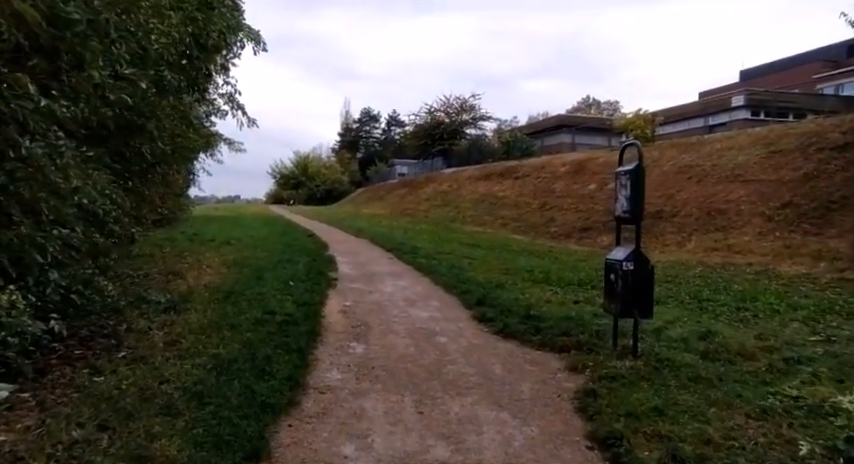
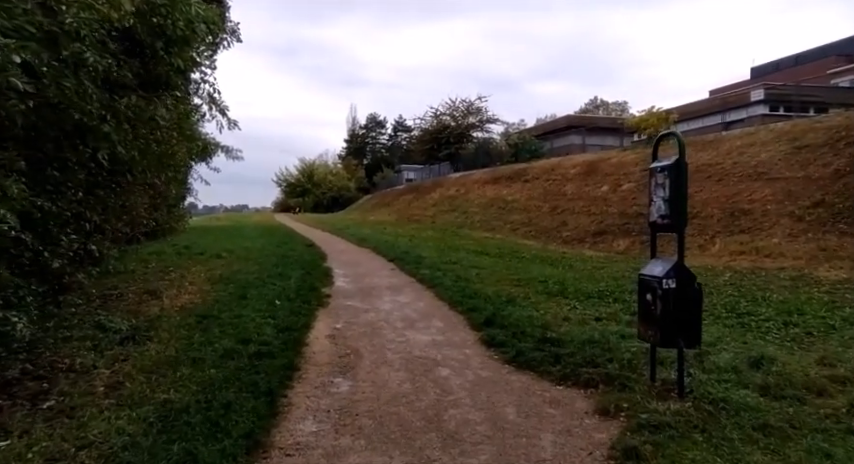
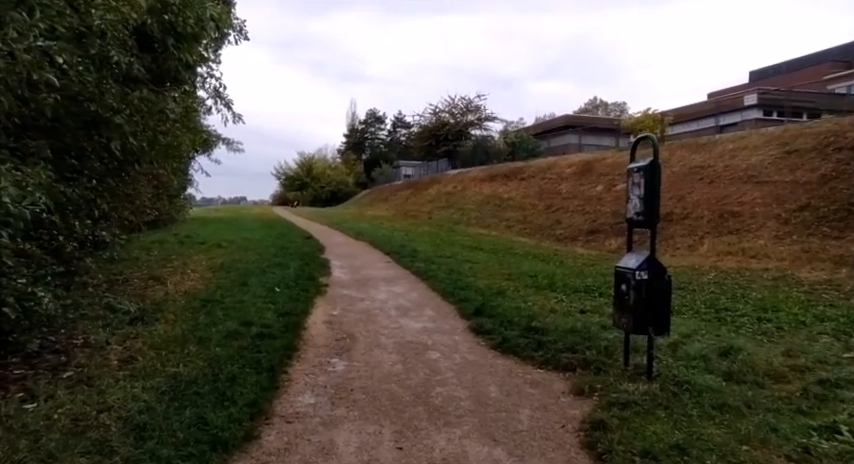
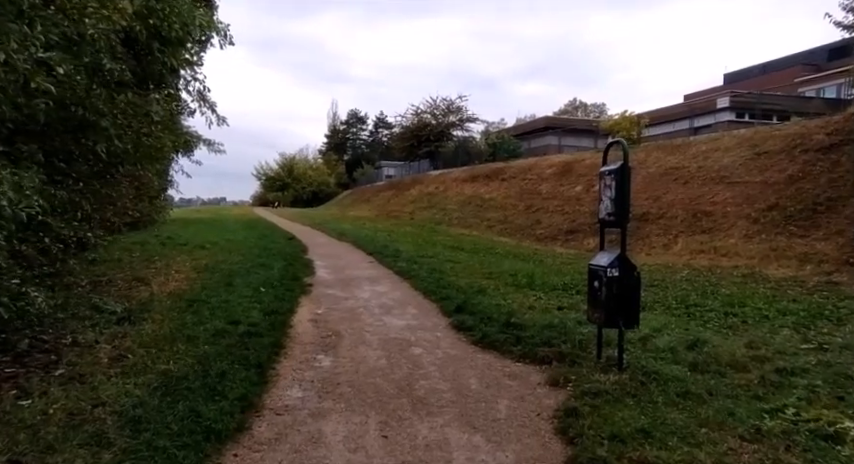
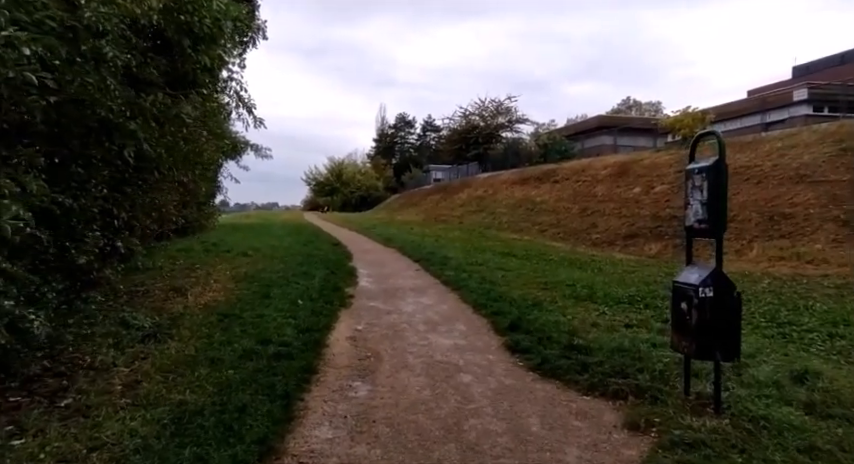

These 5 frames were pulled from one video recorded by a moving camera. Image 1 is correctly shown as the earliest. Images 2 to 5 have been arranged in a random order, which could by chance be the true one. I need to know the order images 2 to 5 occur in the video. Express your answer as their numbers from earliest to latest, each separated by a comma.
4, 3, 2, 5
